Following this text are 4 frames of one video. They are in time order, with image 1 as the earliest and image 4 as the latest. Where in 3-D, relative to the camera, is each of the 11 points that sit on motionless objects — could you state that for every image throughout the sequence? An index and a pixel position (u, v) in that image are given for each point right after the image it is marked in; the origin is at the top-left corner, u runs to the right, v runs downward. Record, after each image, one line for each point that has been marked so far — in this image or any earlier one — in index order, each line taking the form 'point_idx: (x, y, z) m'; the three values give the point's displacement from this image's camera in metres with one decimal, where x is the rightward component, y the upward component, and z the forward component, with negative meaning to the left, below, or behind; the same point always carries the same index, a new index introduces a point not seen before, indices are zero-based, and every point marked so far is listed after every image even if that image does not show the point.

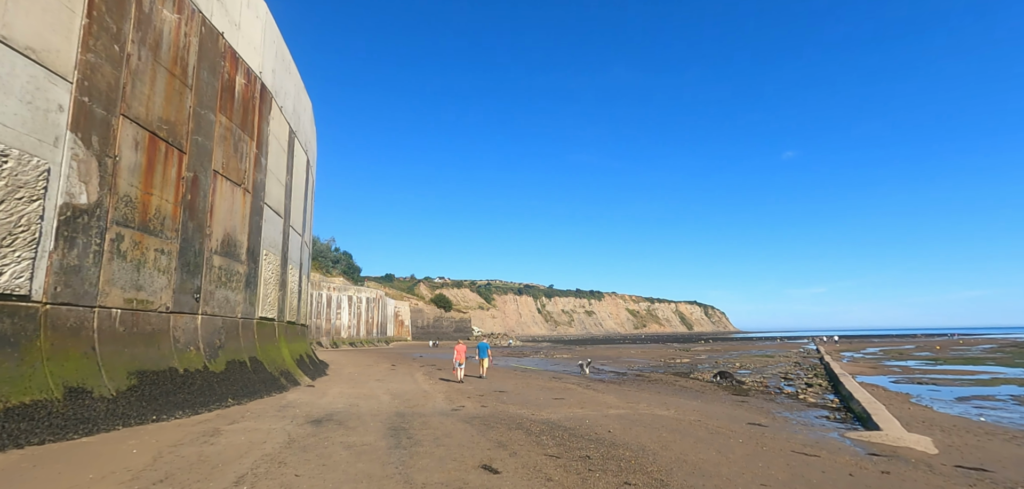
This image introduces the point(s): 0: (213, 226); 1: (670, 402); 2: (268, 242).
0: (-6.2, +0.4, +10.1) m
1: (+3.8, -3.8, +11.9) m
2: (-6.5, +0.1, +13.1) m
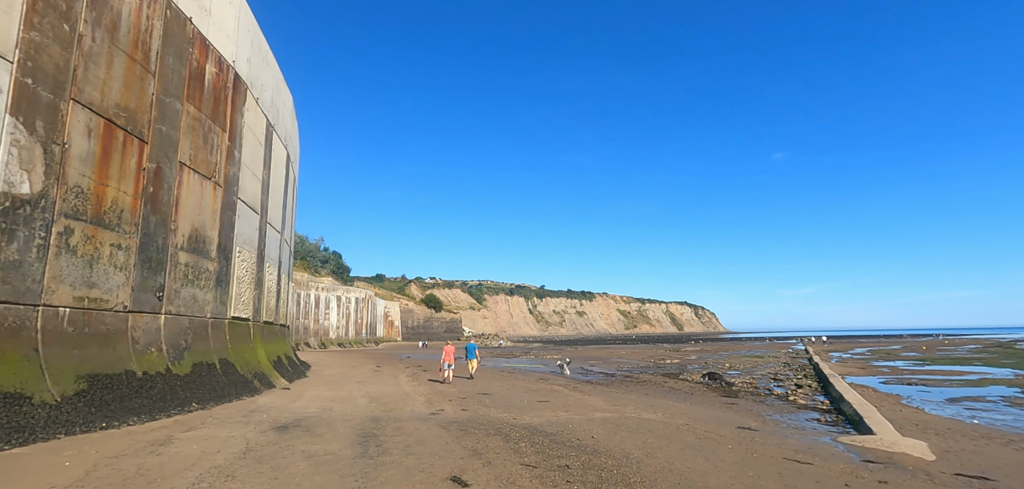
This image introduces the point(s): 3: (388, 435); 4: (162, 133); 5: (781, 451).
0: (-6.5, +0.5, +9.6) m
1: (+3.4, -3.8, +11.6) m
2: (-6.9, +0.1, +12.6) m
3: (-1.8, -2.7, +7.0) m
4: (-6.5, +2.1, +9.2) m
5: (+3.7, -2.8, +6.8) m
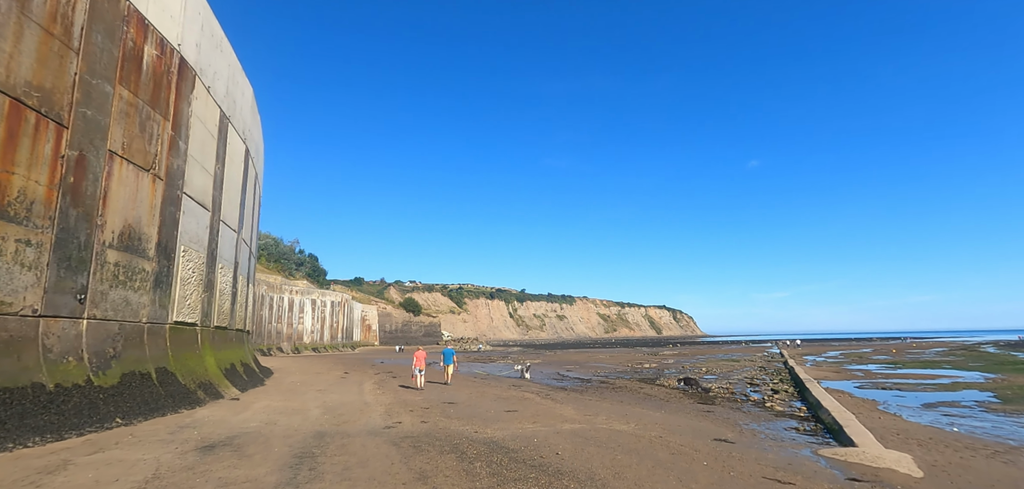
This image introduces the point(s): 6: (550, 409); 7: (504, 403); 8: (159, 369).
0: (-7.2, +0.5, +8.7) m
1: (+2.7, -3.8, +11.0) m
2: (-7.7, +0.2, +11.7) m
3: (-2.3, -2.7, +6.3) m
4: (-7.1, +2.1, +8.3) m
5: (+3.1, -2.8, +6.2) m
6: (+0.9, -3.8, +11.3) m
7: (-0.2, -4.1, +12.7) m
8: (-7.2, -2.5, +10.0) m
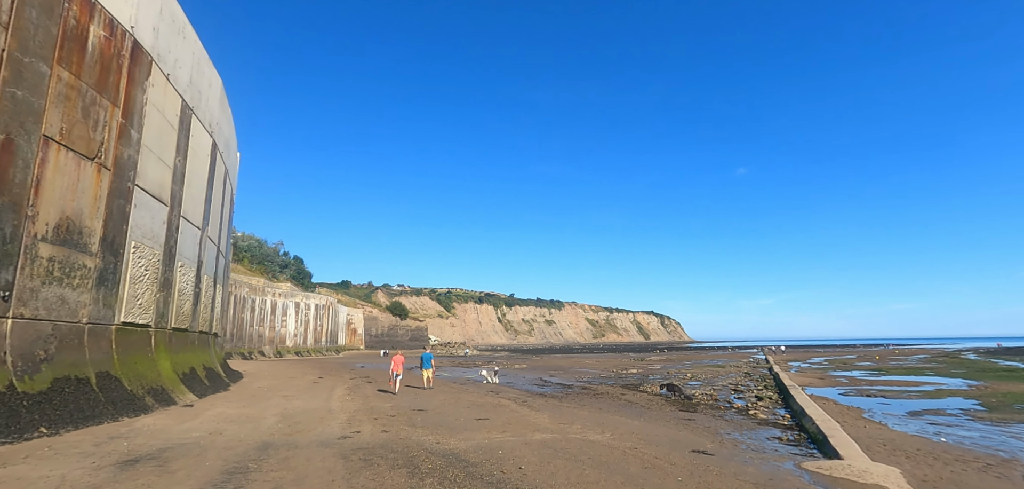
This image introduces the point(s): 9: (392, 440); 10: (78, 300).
0: (-7.7, +0.6, +8.0) m
1: (+2.1, -3.8, +10.5) m
2: (-8.3, +0.3, +11.0) m
3: (-2.8, -2.6, +5.6) m
4: (-7.6, +2.2, +7.6) m
5: (+2.6, -2.8, +5.7) m
6: (+0.3, -3.8, +10.8) m
7: (-0.9, -4.1, +12.1) m
8: (-7.7, -2.4, +9.3) m
9: (-1.9, -3.1, +7.8) m
10: (-7.9, -1.0, +8.9) m
